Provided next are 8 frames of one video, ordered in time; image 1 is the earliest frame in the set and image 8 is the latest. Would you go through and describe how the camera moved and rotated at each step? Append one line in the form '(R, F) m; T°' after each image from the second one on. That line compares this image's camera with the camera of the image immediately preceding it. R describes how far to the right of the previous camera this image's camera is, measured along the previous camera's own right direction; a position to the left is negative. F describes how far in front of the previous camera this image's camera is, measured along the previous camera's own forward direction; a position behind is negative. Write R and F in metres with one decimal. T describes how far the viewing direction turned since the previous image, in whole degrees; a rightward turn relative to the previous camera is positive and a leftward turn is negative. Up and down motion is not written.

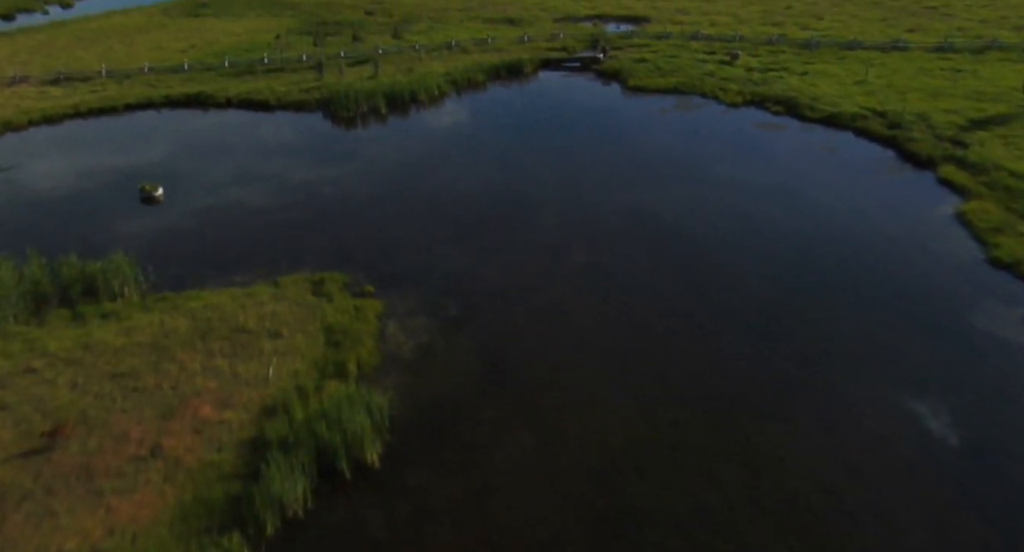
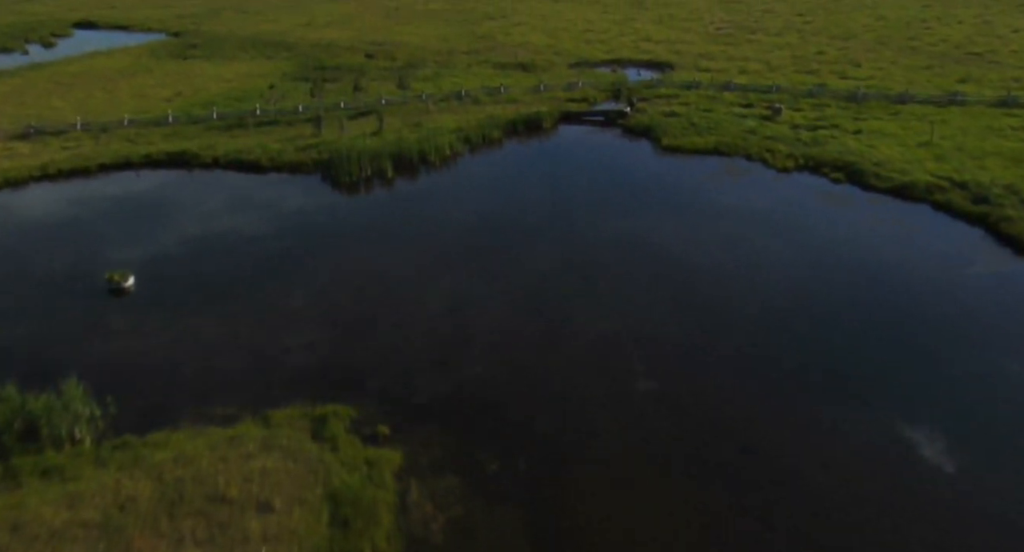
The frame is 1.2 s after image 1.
(-1.1, +3.9) m; +1°
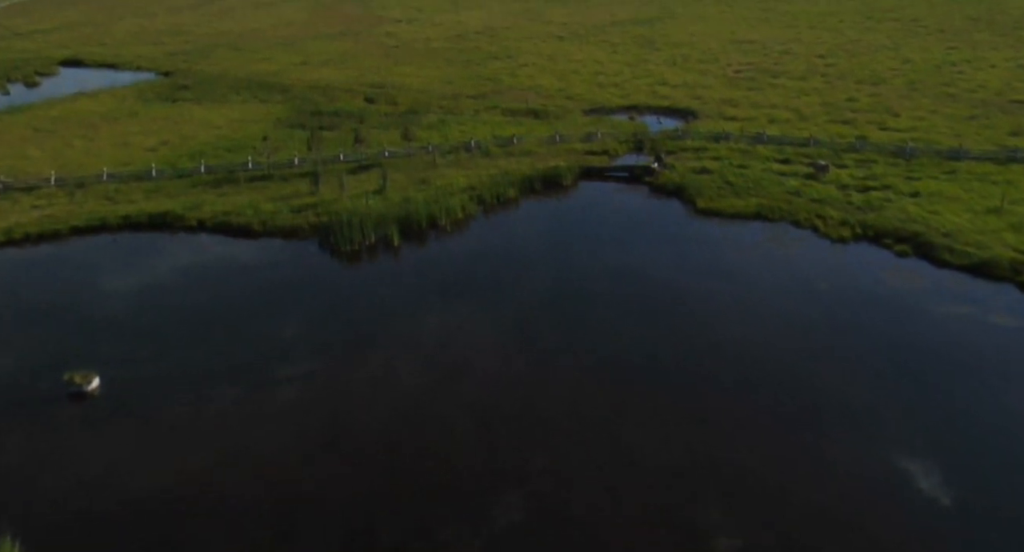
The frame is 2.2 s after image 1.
(-0.9, +3.3) m; 0°
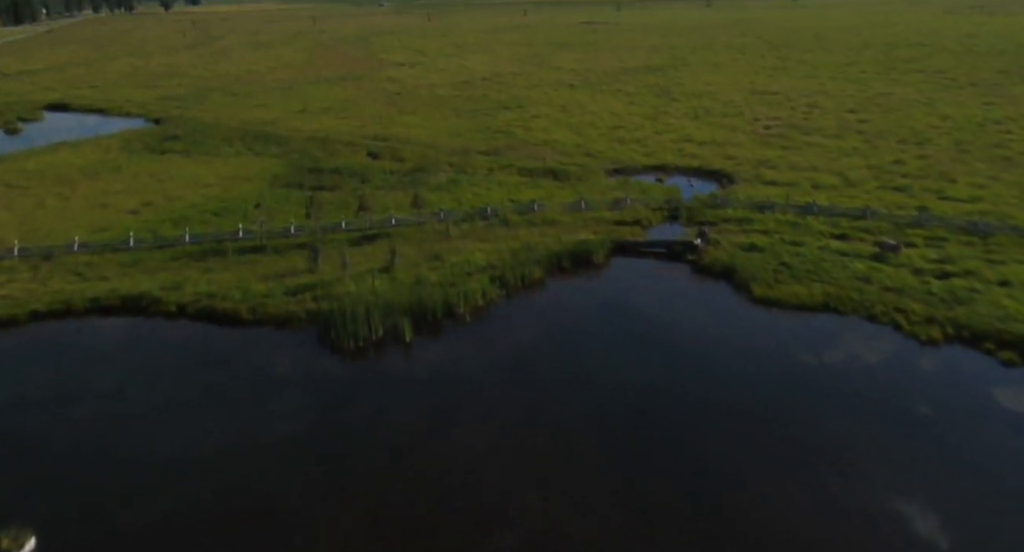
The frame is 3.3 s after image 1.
(-1.0, +3.8) m; 0°
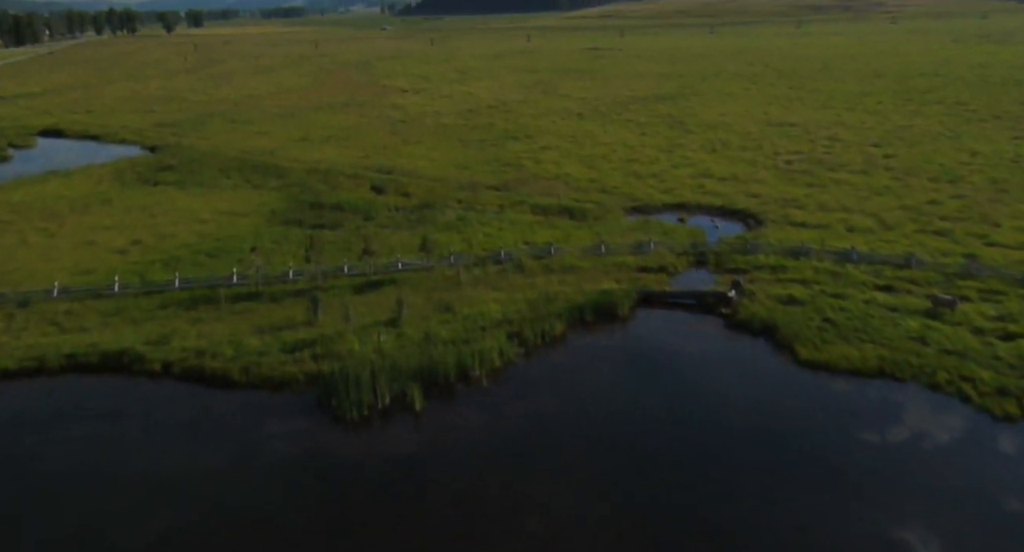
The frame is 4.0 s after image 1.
(-0.6, +2.3) m; 0°
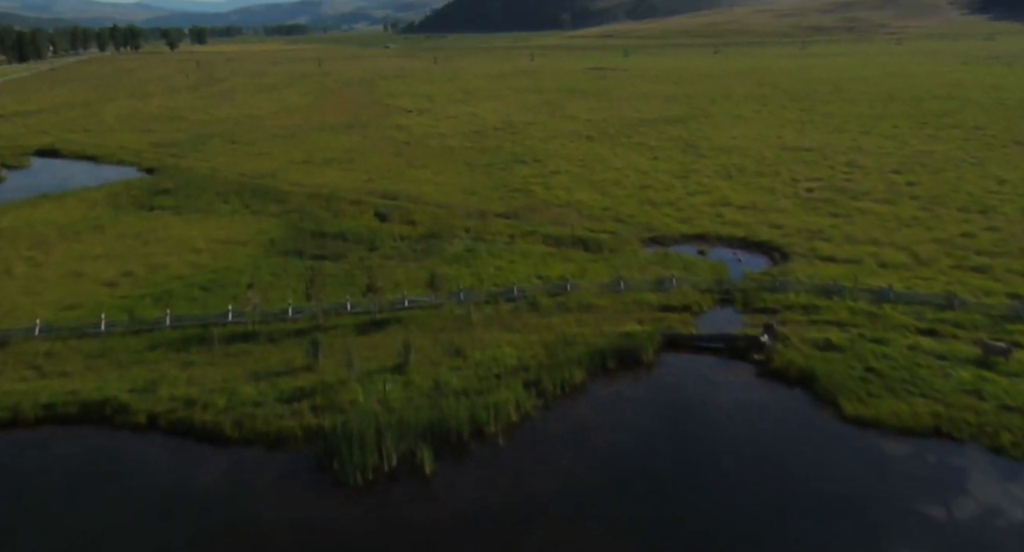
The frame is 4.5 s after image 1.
(-0.5, +1.9) m; 0°
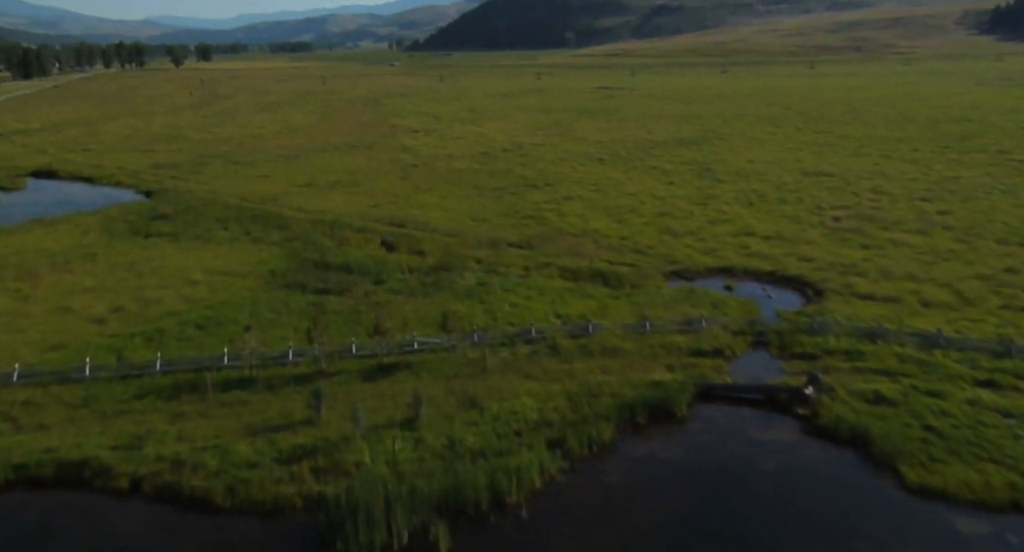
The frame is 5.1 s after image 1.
(-0.5, +2.0) m; 0°
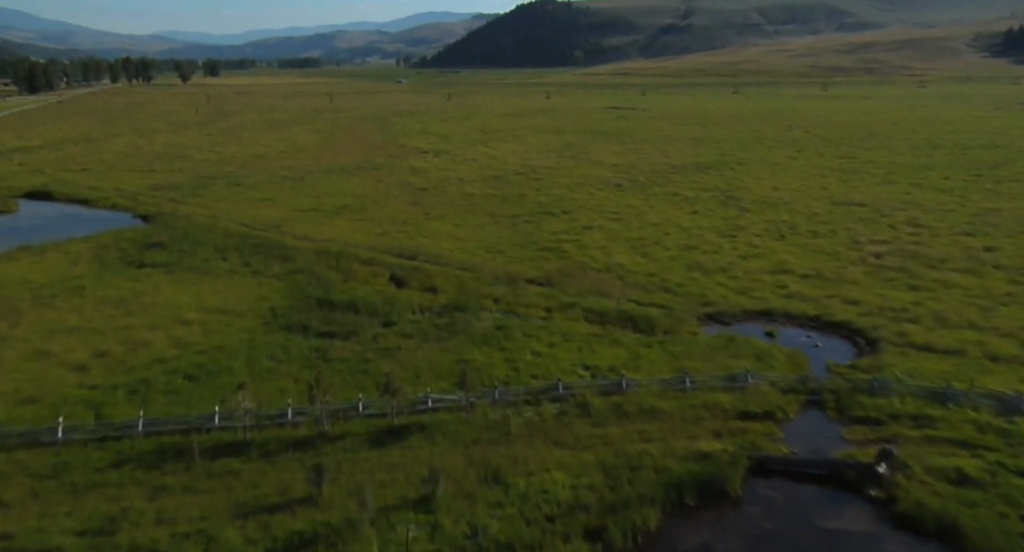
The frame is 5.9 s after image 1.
(-0.6, +2.7) m; 0°
